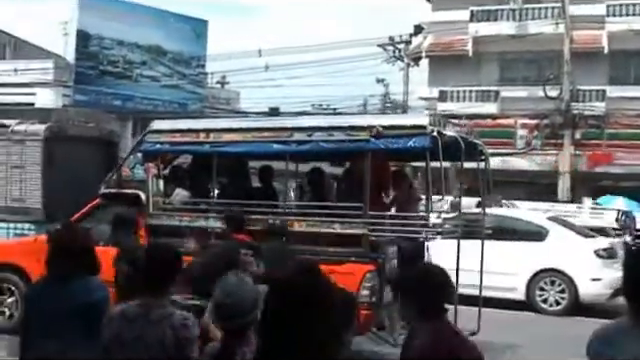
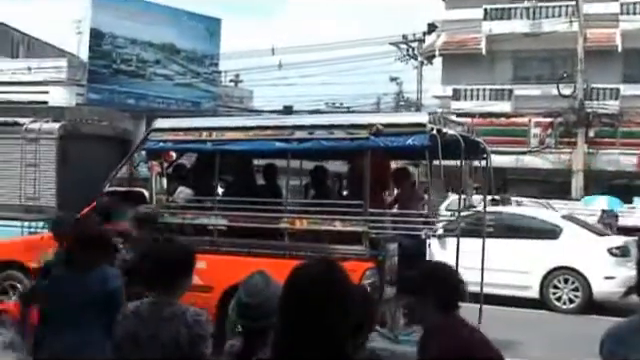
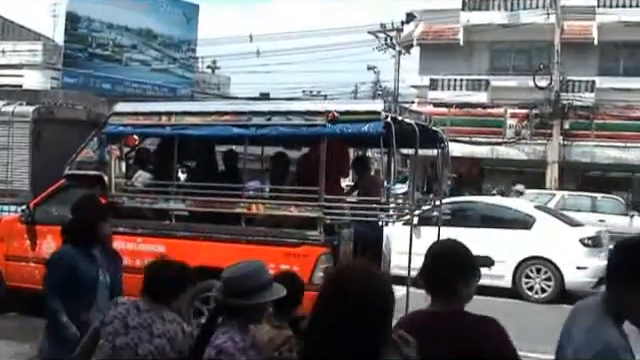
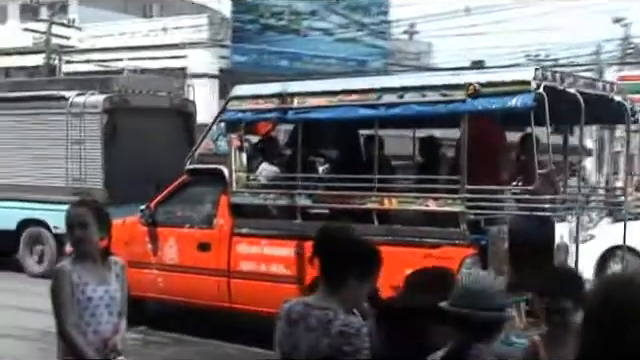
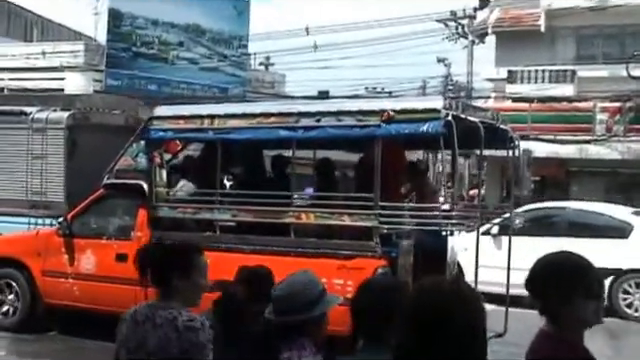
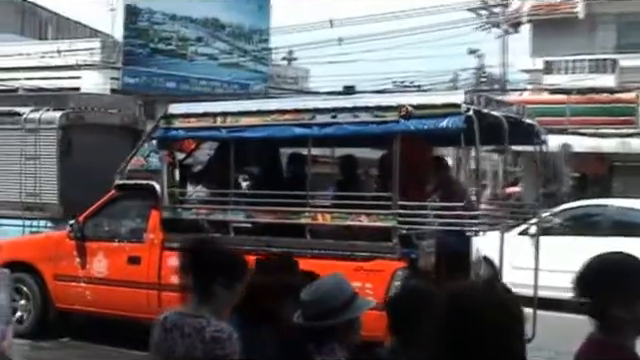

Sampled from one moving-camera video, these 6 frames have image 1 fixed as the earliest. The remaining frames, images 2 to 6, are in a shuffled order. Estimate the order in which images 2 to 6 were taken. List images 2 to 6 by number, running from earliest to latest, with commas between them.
2, 3, 5, 6, 4
